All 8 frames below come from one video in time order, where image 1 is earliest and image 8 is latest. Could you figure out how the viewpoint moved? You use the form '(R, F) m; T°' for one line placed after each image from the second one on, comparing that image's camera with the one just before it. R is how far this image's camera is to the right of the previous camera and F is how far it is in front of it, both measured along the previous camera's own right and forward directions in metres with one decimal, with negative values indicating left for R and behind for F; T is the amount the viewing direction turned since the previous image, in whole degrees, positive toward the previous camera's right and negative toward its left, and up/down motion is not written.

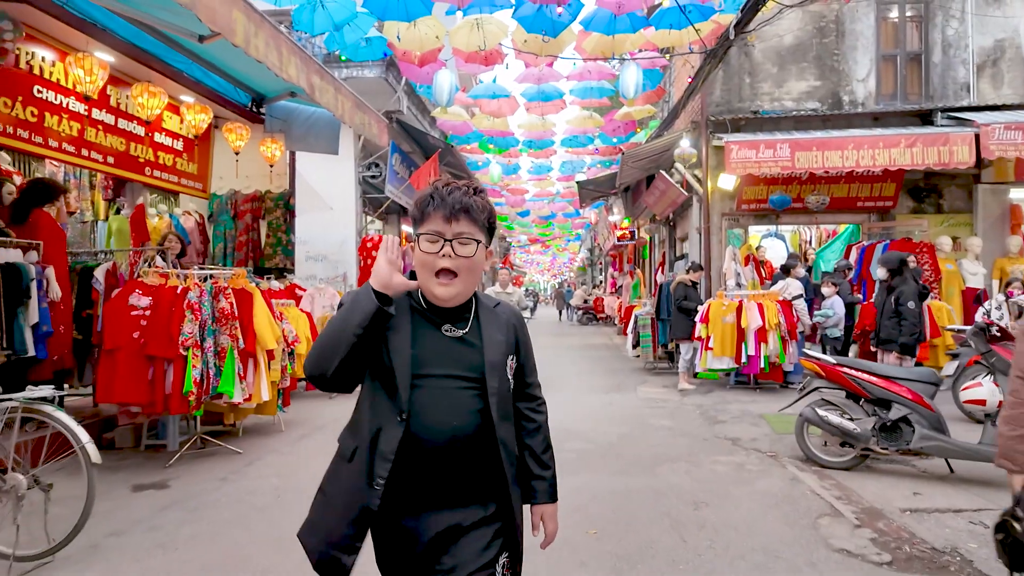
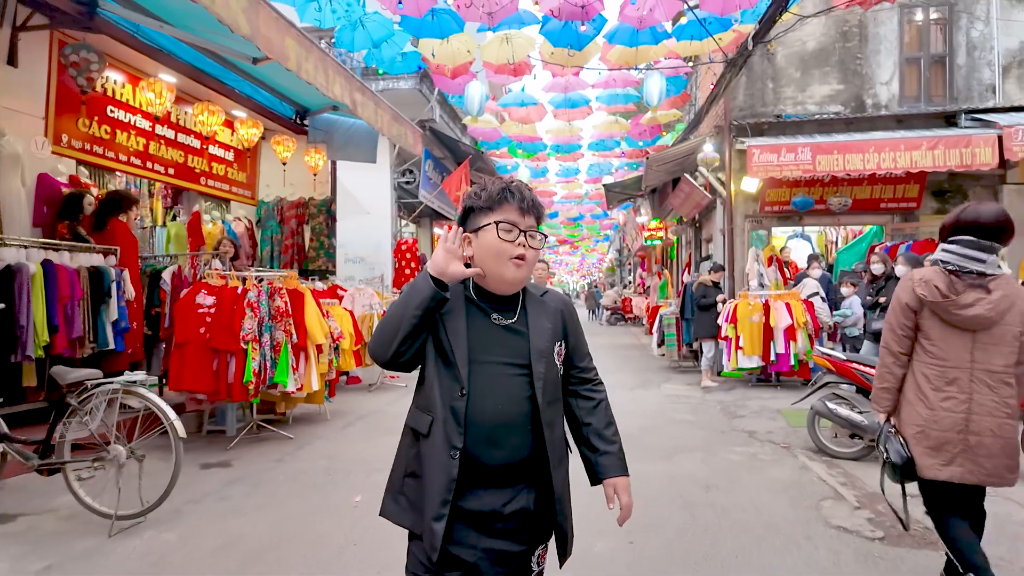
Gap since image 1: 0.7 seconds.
(0.0, -0.4) m; -3°
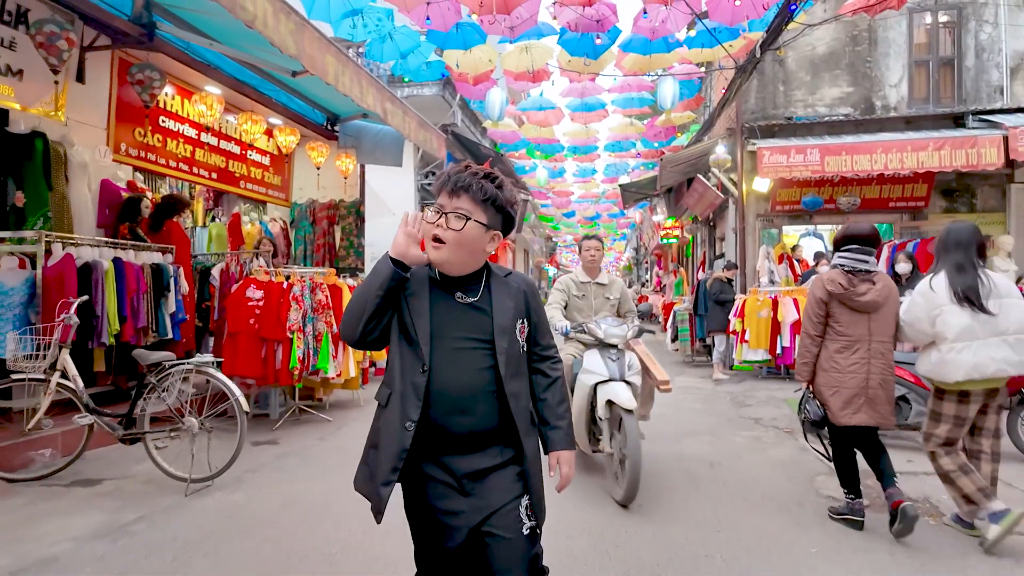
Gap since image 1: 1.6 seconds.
(0.0, -0.4) m; -2°
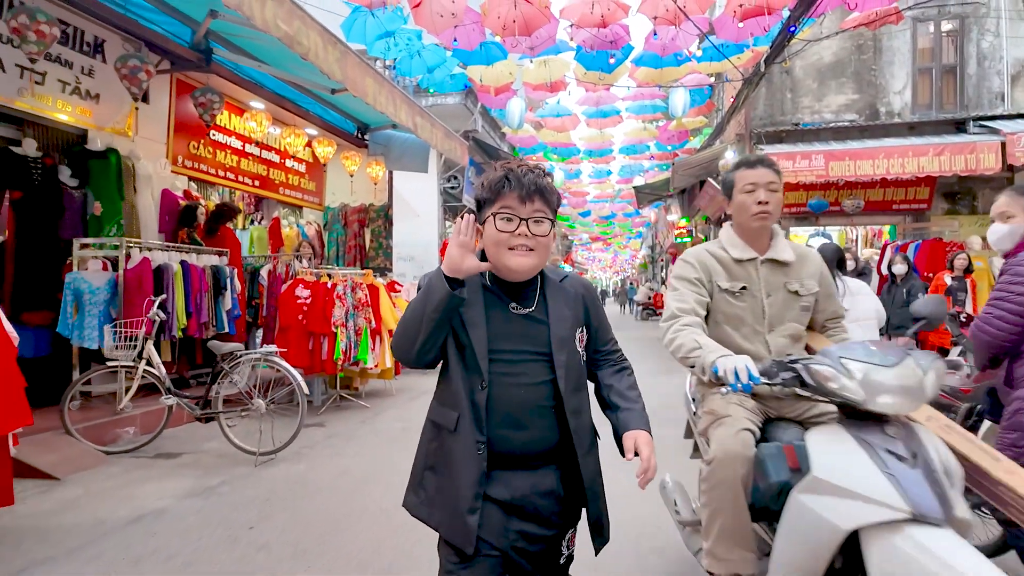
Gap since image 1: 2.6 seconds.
(-0.1, -0.6) m; -1°
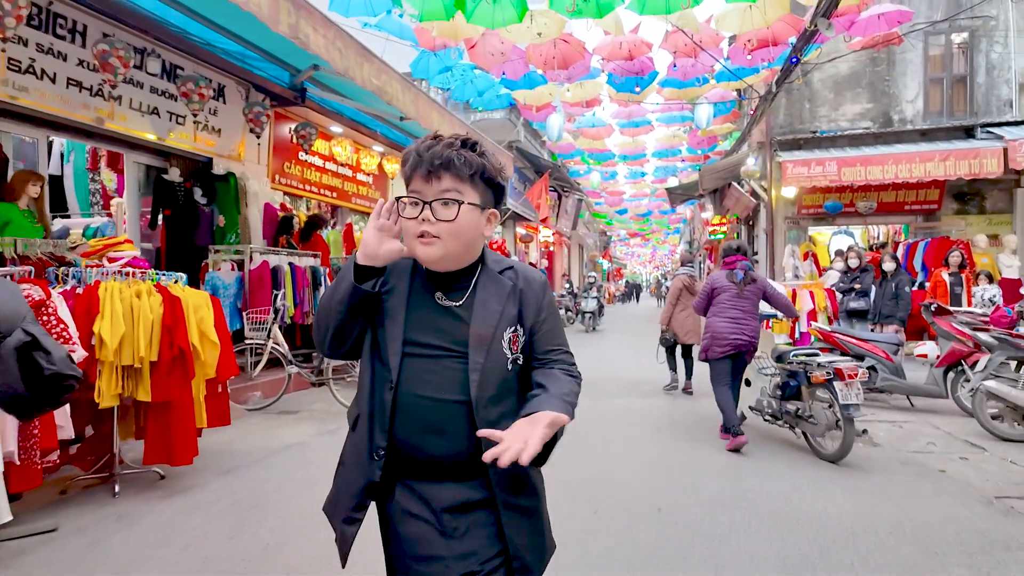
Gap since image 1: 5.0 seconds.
(0.0, -1.2) m; -4°
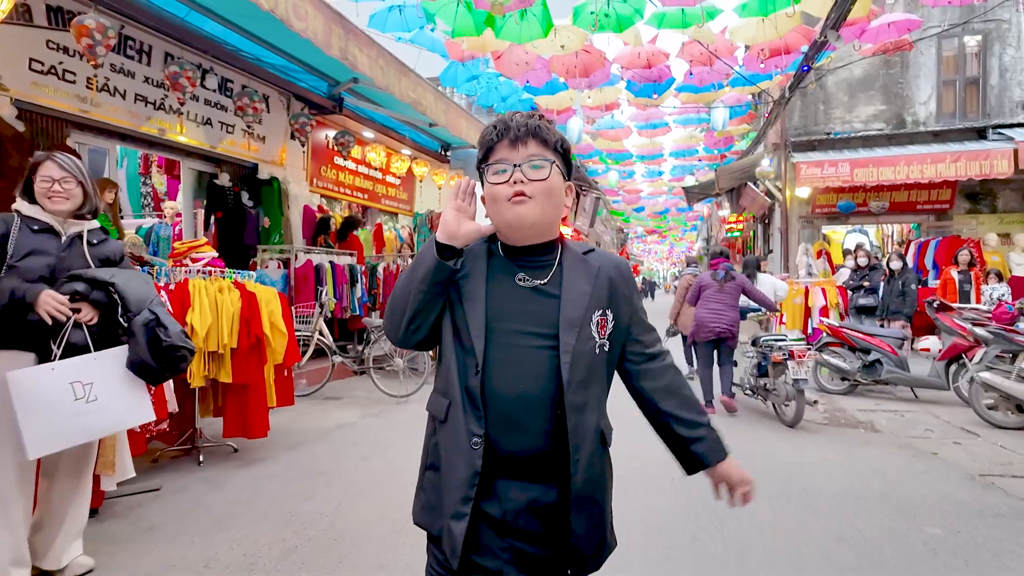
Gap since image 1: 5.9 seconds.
(-0.1, -0.5) m; -2°
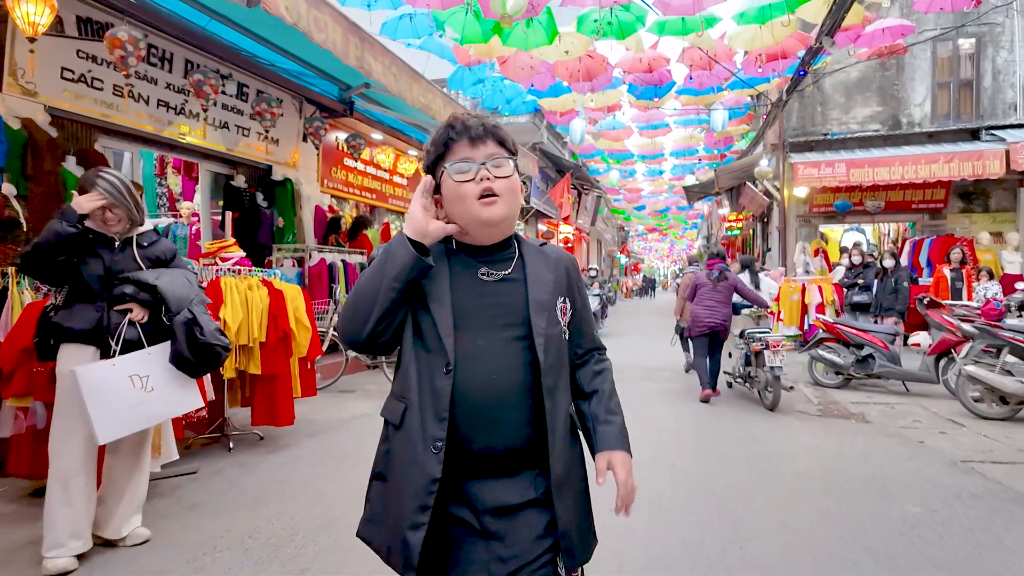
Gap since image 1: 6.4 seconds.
(-0.1, -0.3) m; 0°
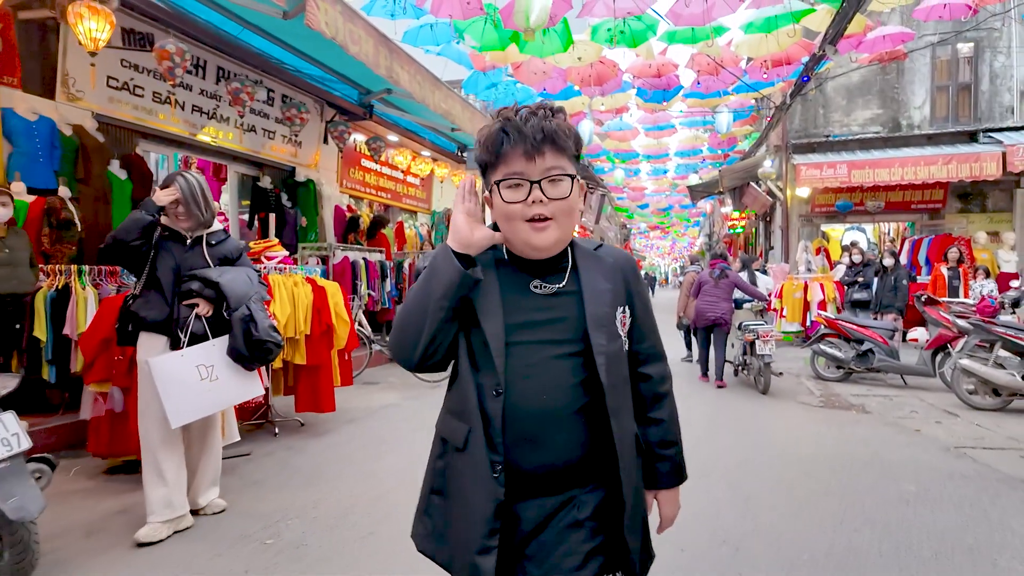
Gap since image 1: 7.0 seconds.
(-0.2, -0.3) m; 0°
